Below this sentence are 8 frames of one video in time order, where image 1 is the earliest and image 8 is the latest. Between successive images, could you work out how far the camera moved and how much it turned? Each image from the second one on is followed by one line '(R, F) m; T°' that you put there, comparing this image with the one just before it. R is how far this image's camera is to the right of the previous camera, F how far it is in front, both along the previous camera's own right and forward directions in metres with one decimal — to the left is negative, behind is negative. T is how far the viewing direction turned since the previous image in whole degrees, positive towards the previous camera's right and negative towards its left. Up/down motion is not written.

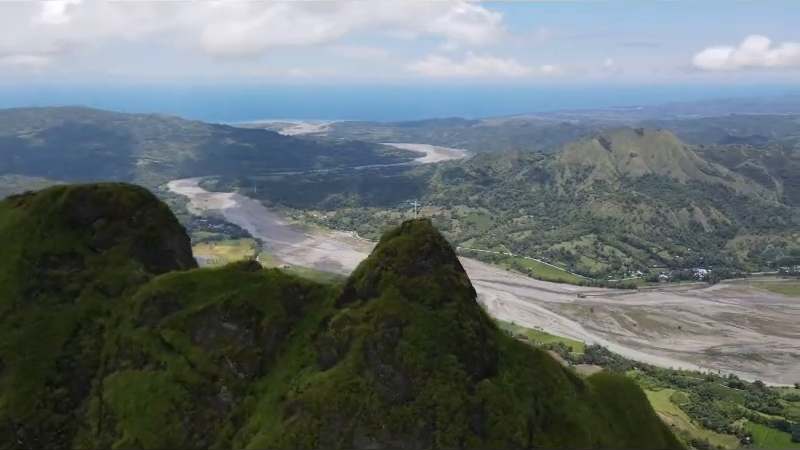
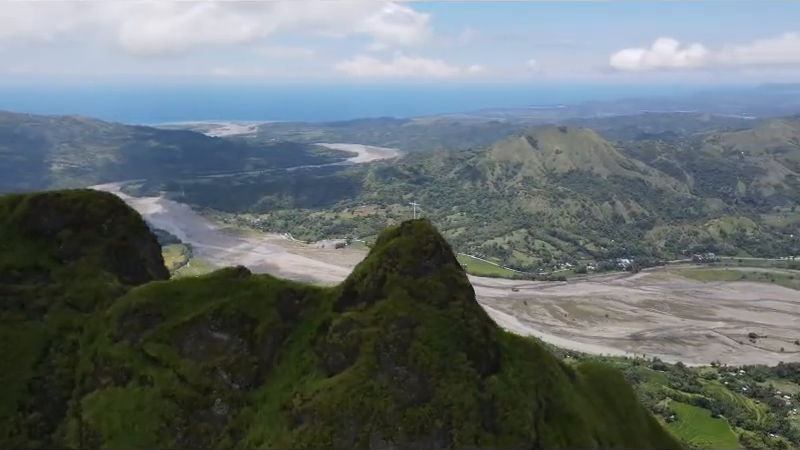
(-4.0, +0.4) m; +6°
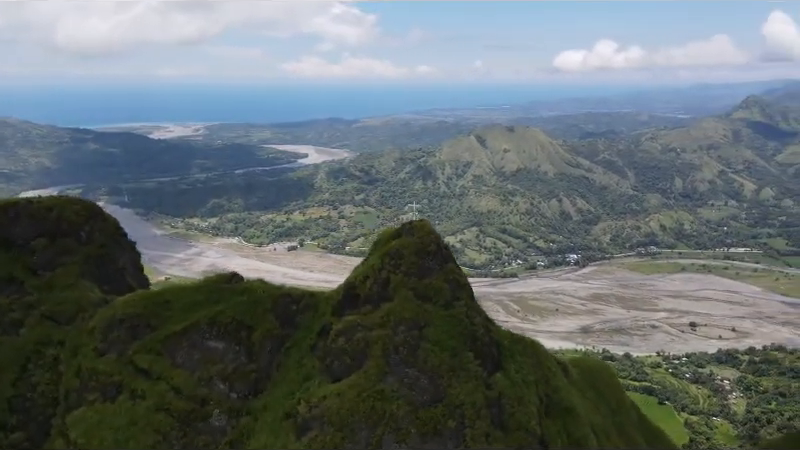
(-2.9, +0.3) m; +5°
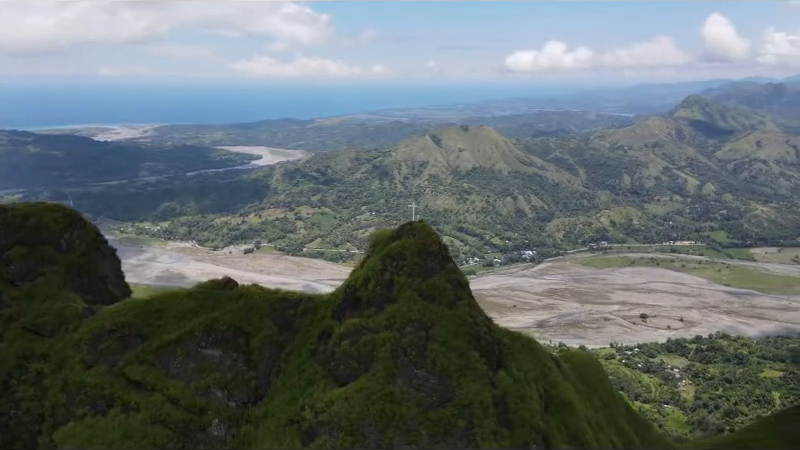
(-2.6, +0.2) m; +4°
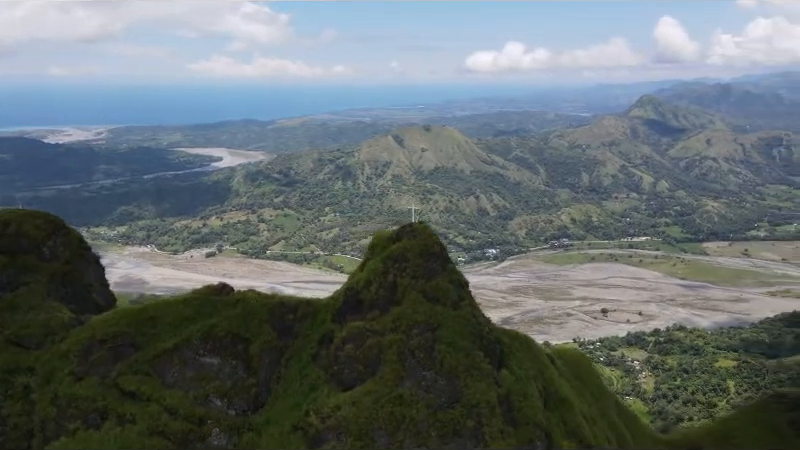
(-2.2, +0.2) m; +4°
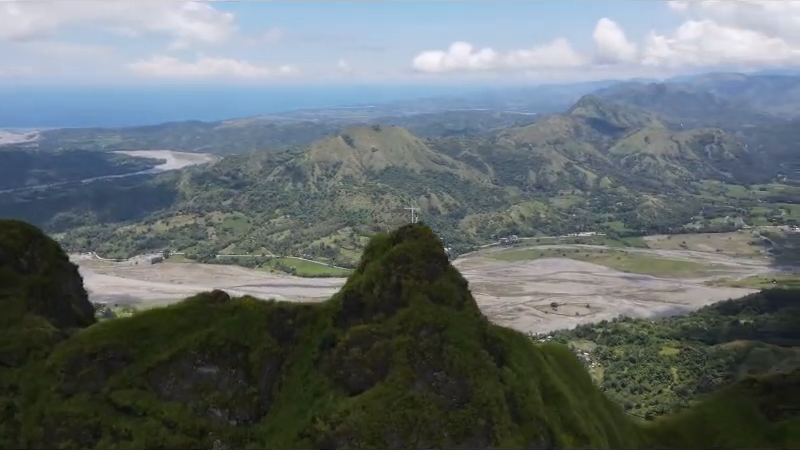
(-2.9, +0.3) m; +5°
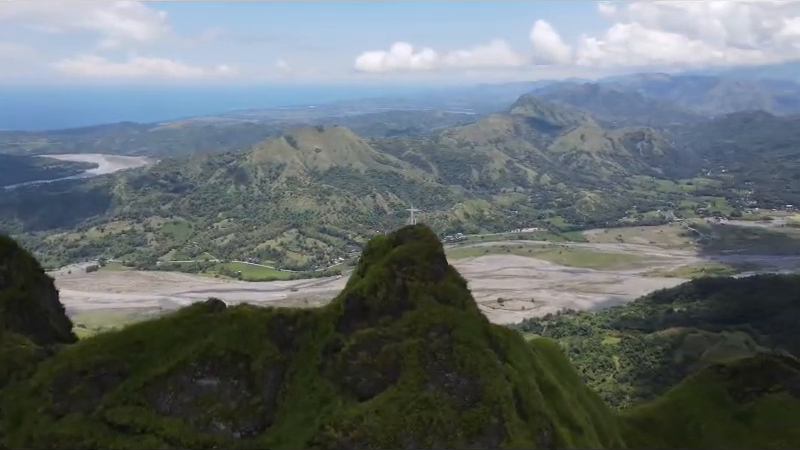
(-3.3, +0.3) m; +5°
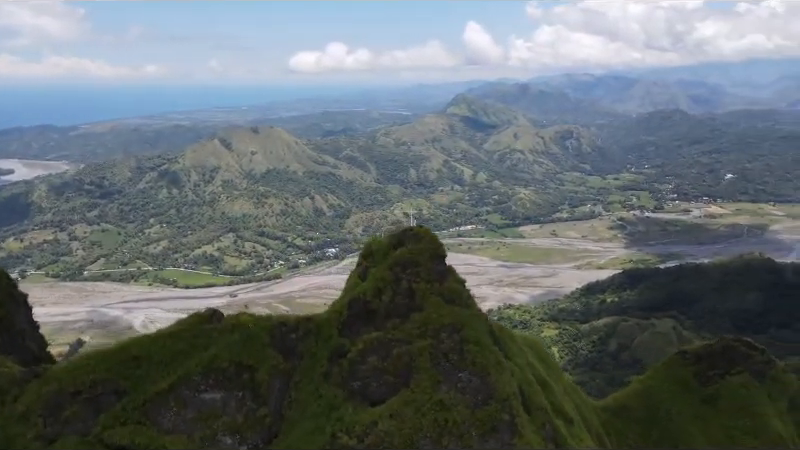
(-3.6, +0.3) m; +6°
